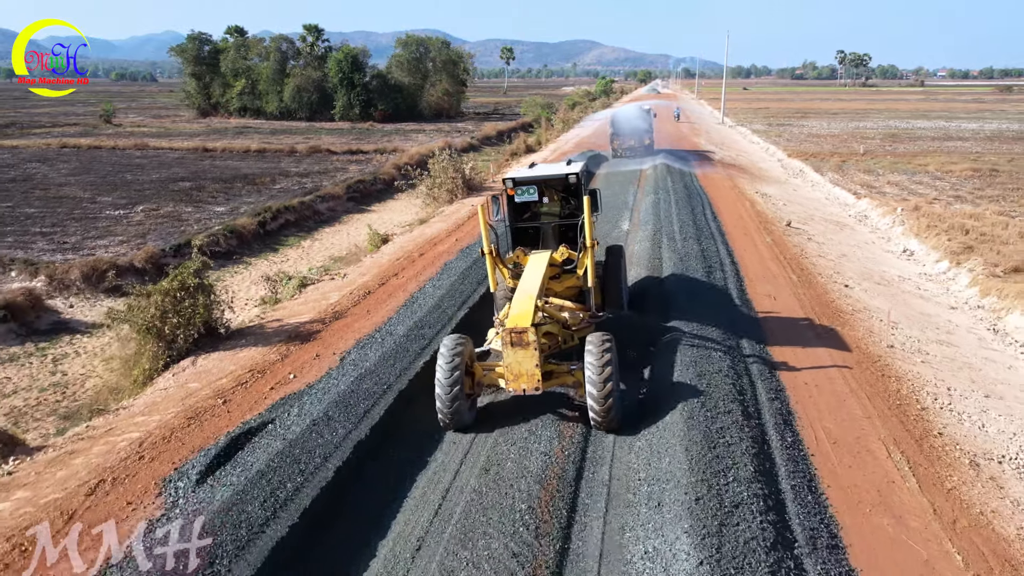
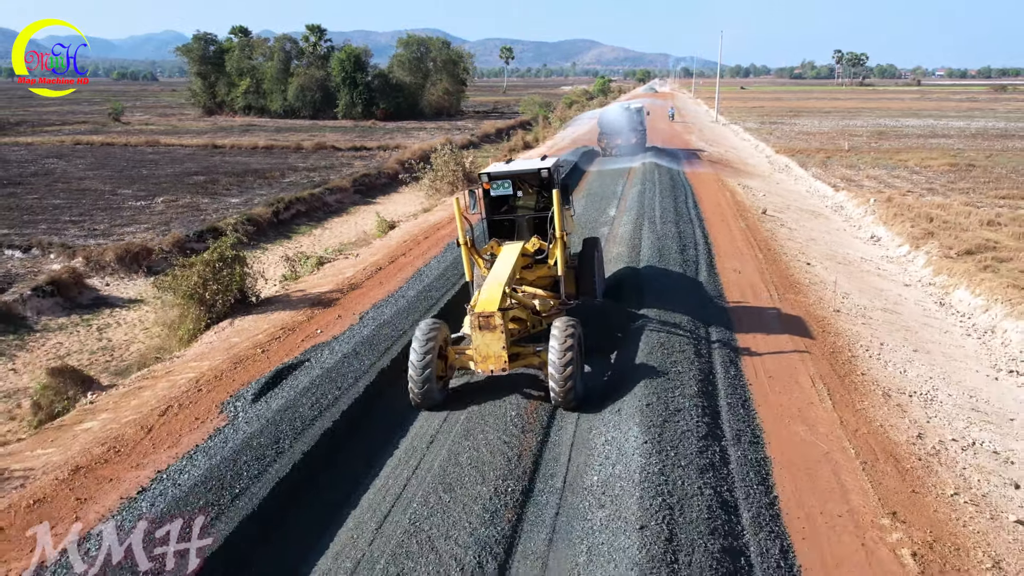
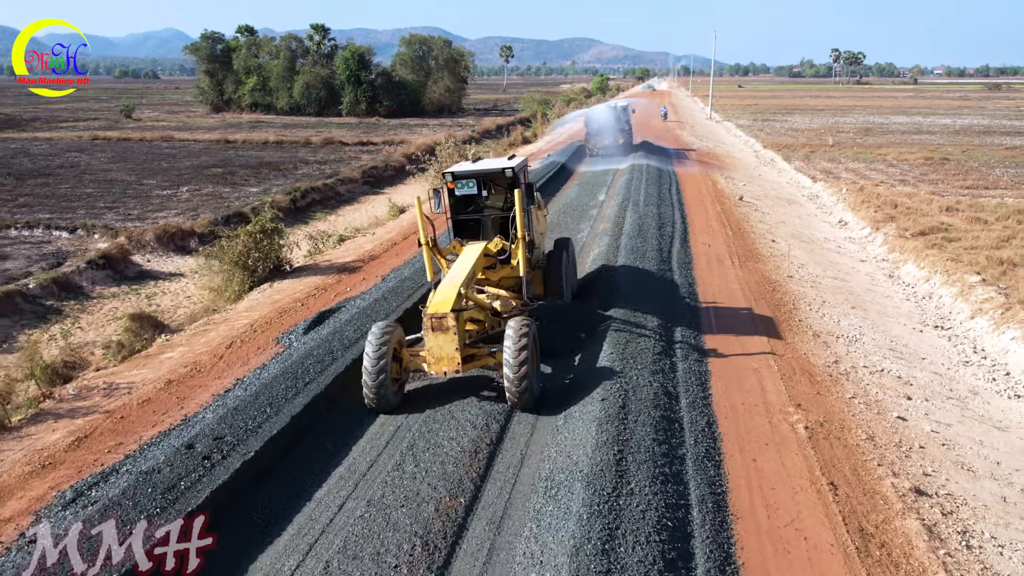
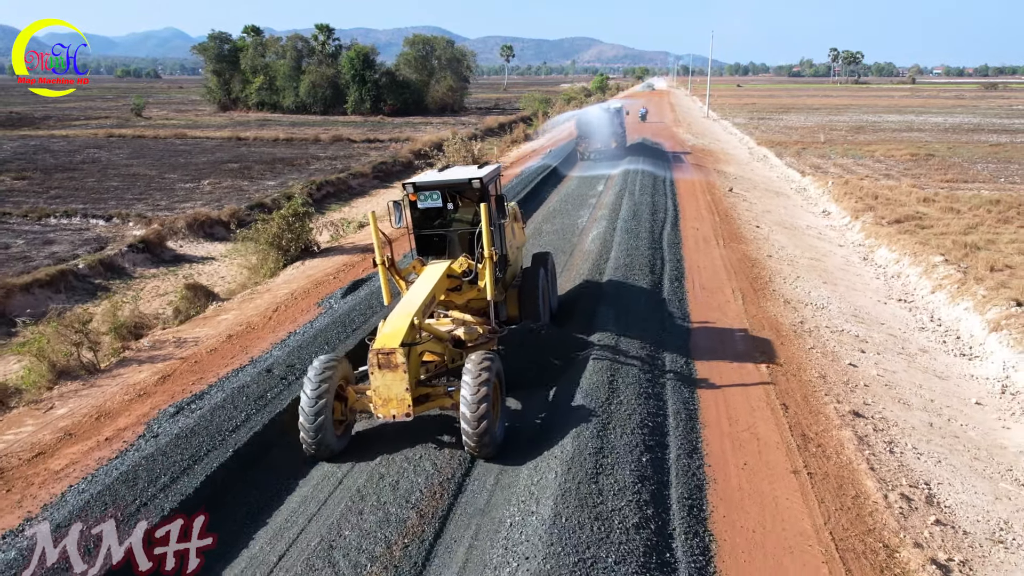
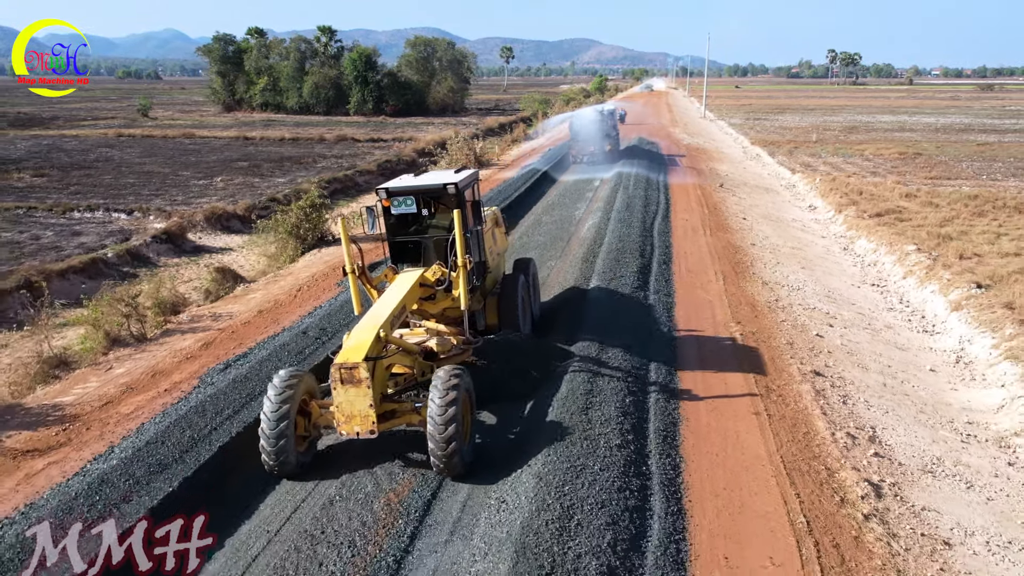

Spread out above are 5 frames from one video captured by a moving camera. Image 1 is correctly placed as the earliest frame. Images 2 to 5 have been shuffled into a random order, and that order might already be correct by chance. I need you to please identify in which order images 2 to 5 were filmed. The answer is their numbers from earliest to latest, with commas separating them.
2, 3, 4, 5
